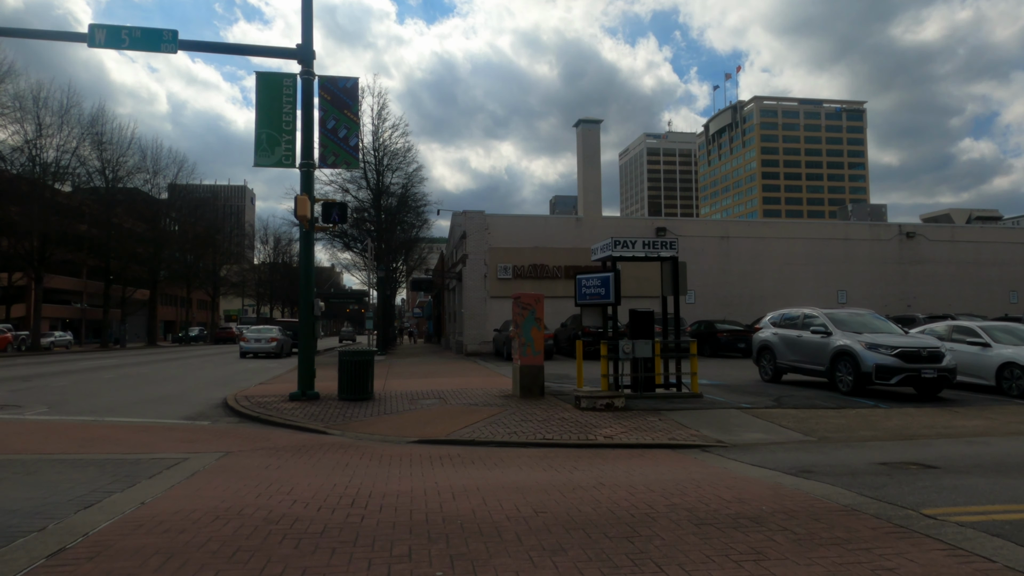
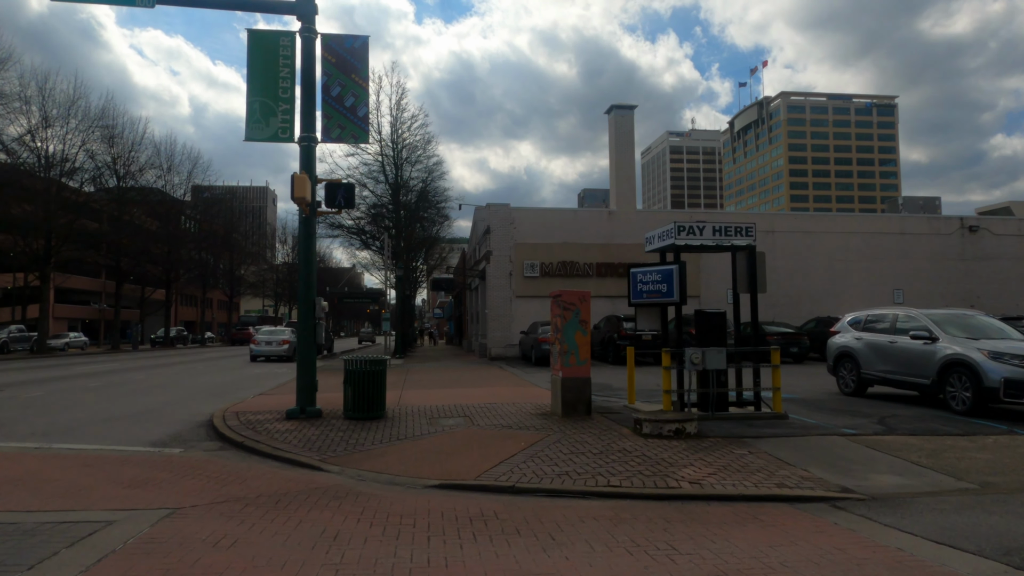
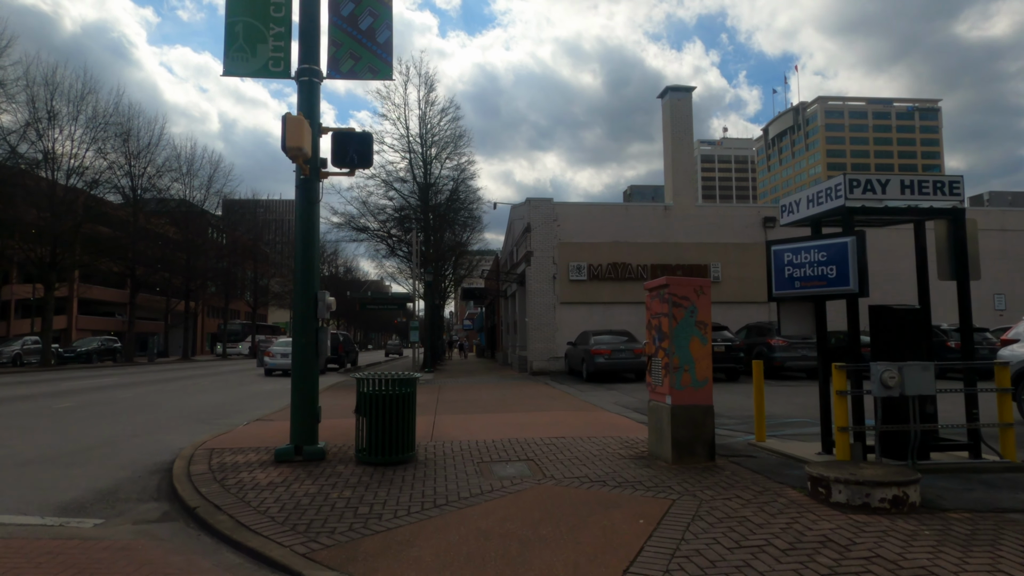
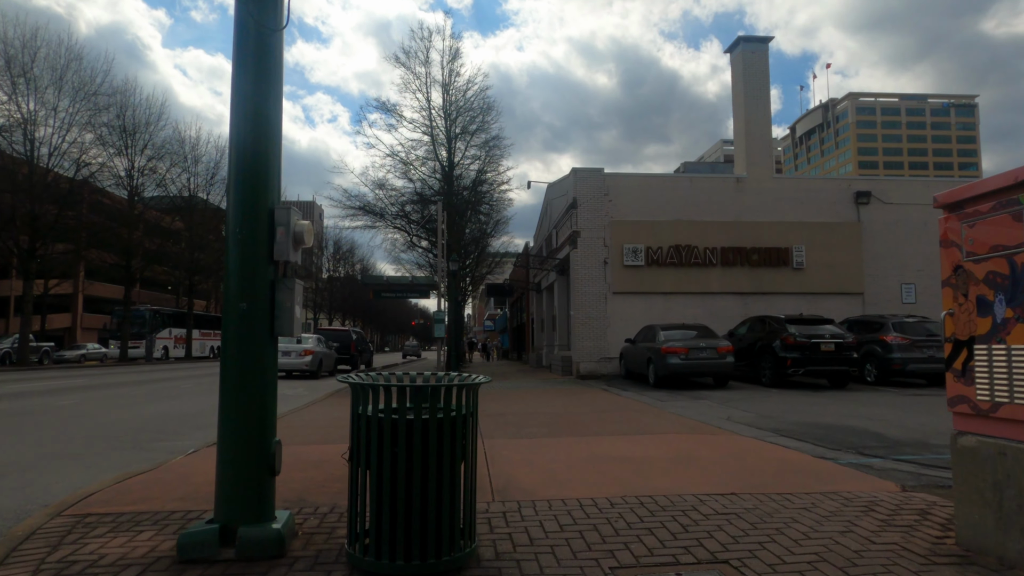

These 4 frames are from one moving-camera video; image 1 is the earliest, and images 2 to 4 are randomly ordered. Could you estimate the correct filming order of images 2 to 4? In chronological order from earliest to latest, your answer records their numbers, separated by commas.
2, 3, 4
